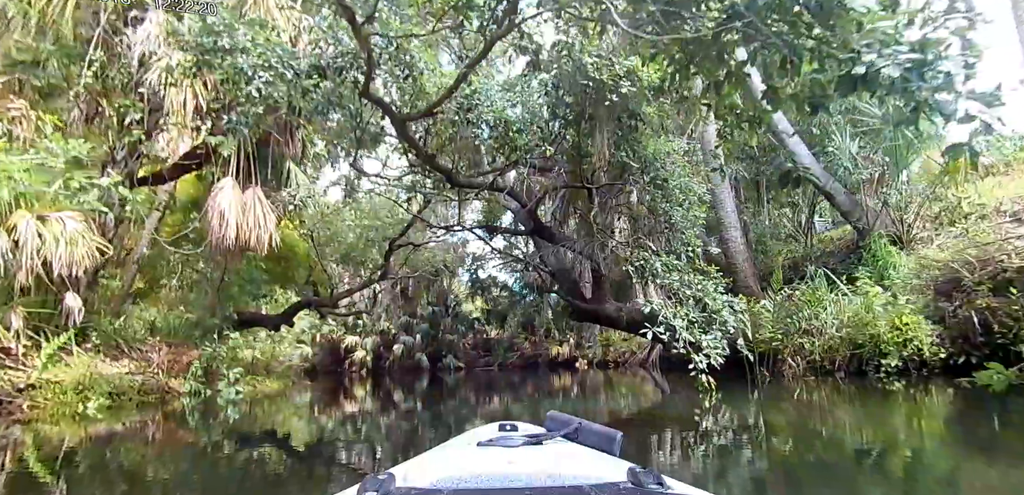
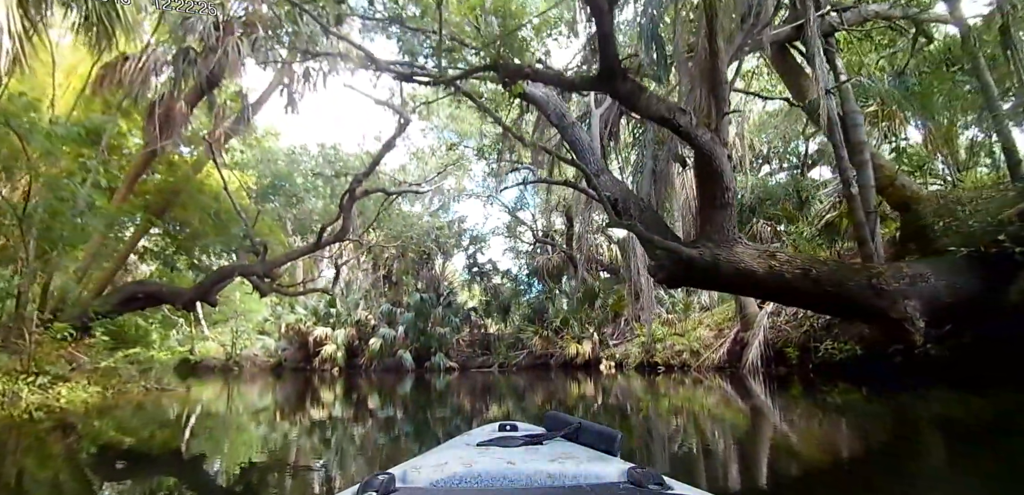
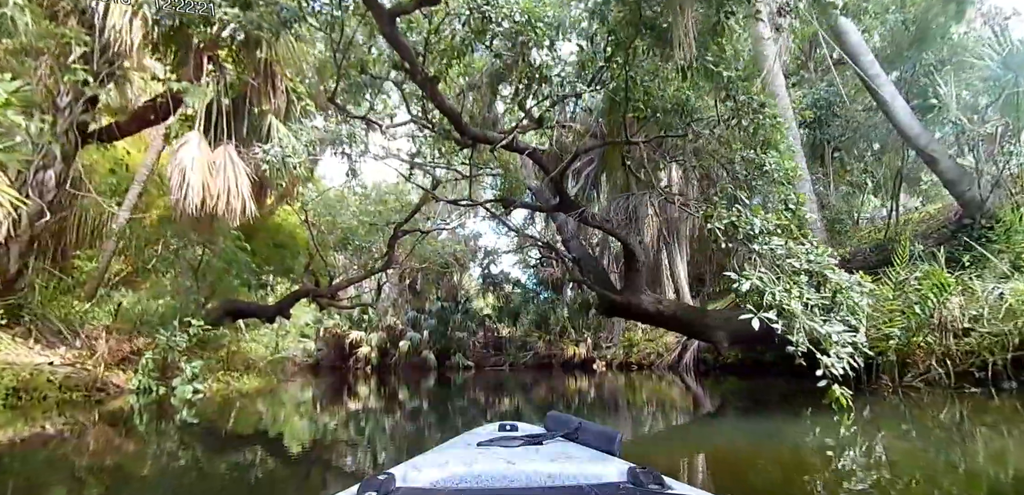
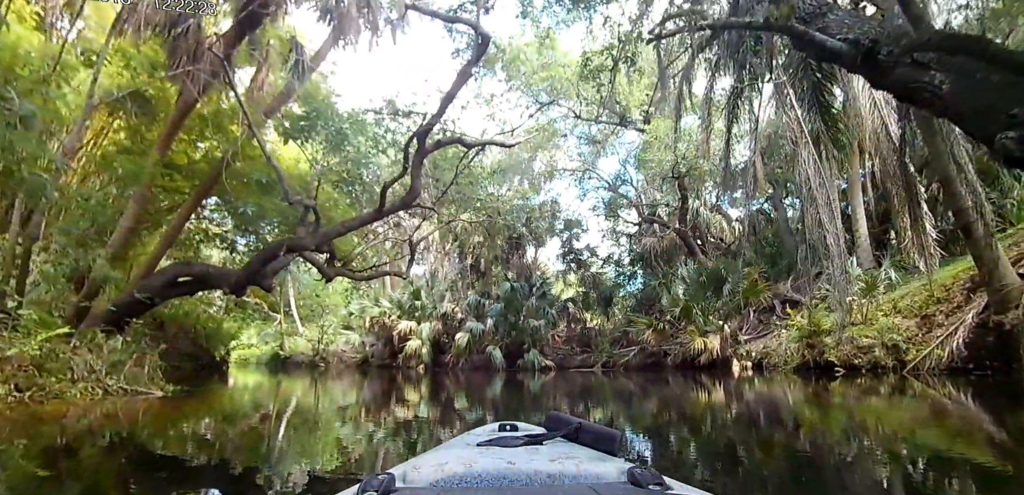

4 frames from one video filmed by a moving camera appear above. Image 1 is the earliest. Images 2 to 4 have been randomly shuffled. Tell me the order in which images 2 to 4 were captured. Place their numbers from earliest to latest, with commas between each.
3, 2, 4
